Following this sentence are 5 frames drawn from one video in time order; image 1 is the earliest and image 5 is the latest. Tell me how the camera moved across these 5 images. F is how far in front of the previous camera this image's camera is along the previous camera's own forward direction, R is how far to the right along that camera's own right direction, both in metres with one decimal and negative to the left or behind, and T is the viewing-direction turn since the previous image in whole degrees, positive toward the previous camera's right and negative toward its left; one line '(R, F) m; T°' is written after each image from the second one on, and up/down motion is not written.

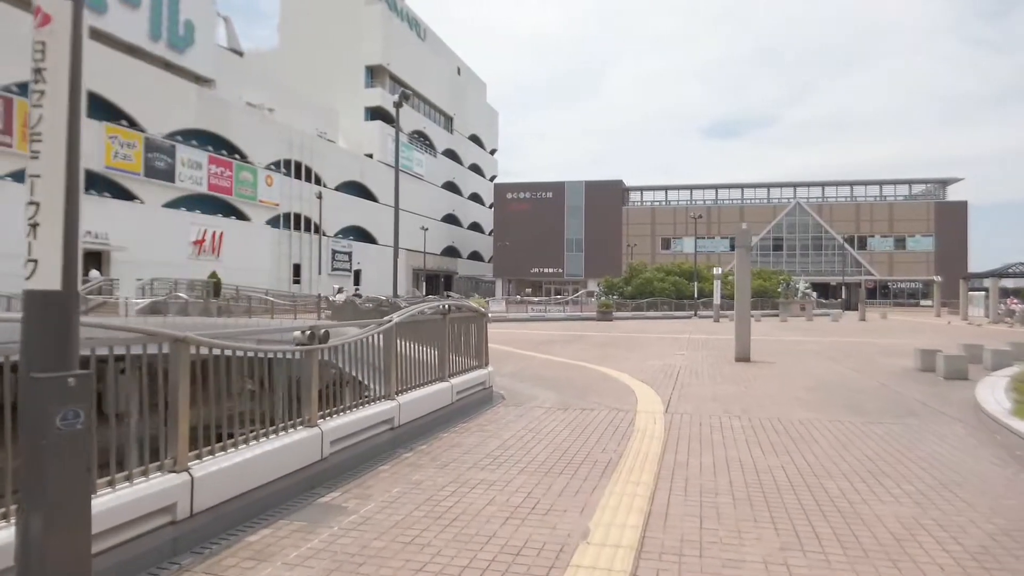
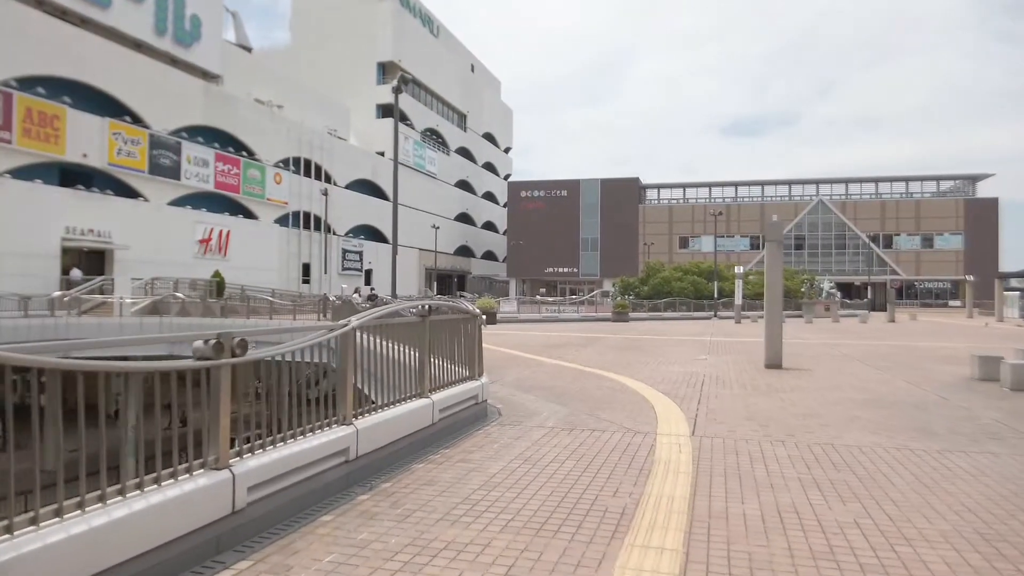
(+0.2, +1.4) m; -1°
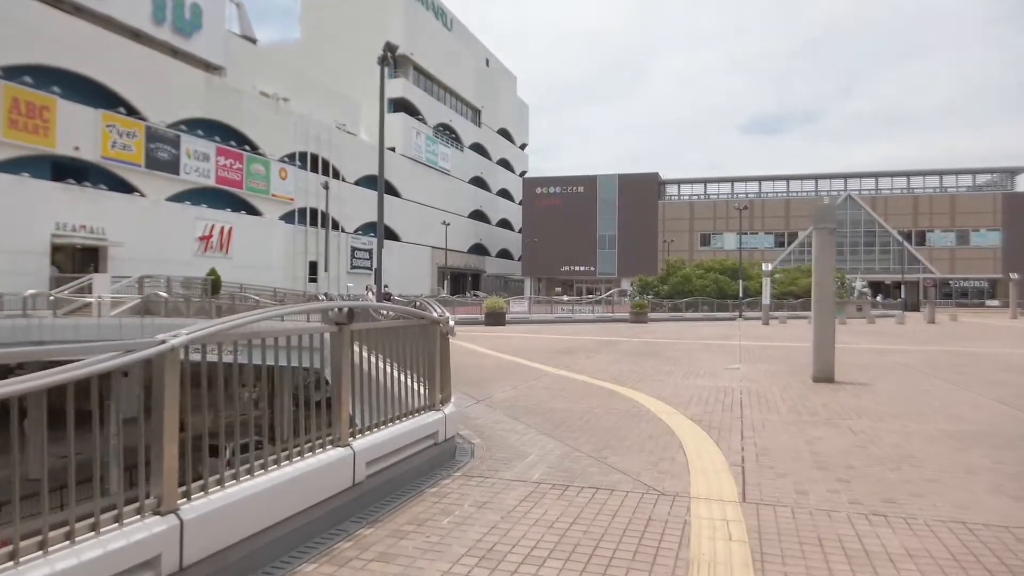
(+0.4, +2.2) m; -2°
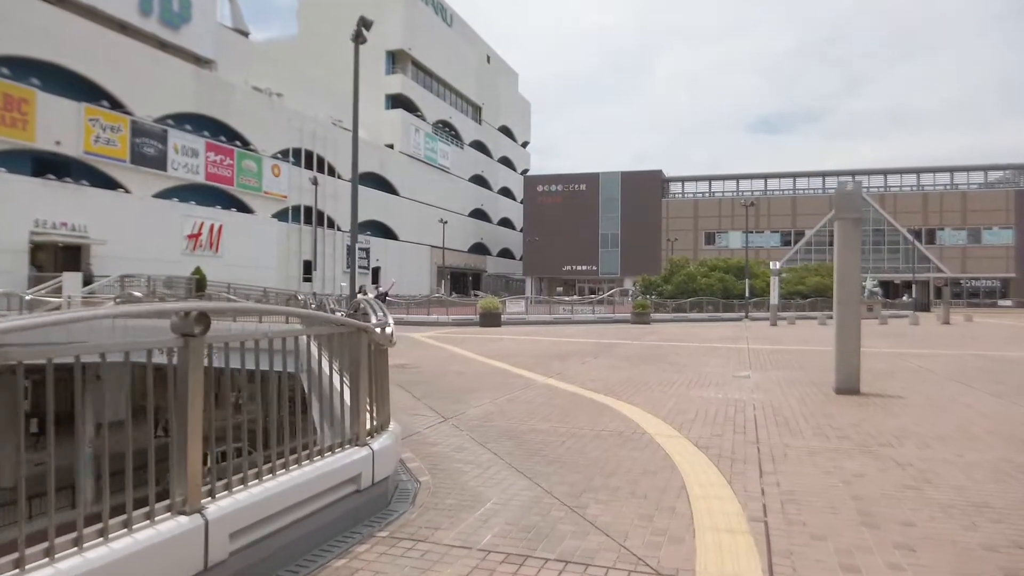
(+0.4, +1.4) m; 0°
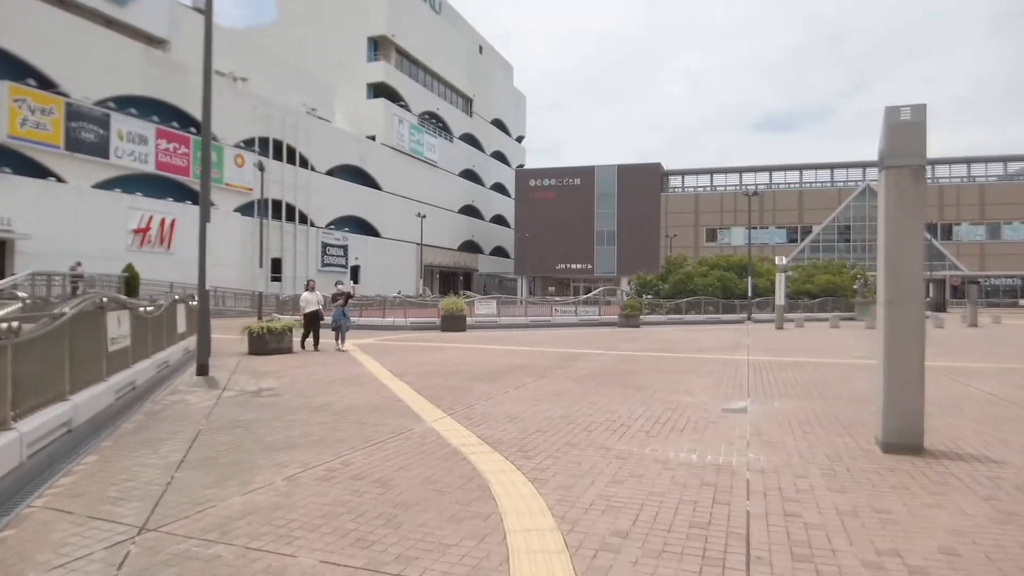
(+1.5, +3.8) m; 0°
